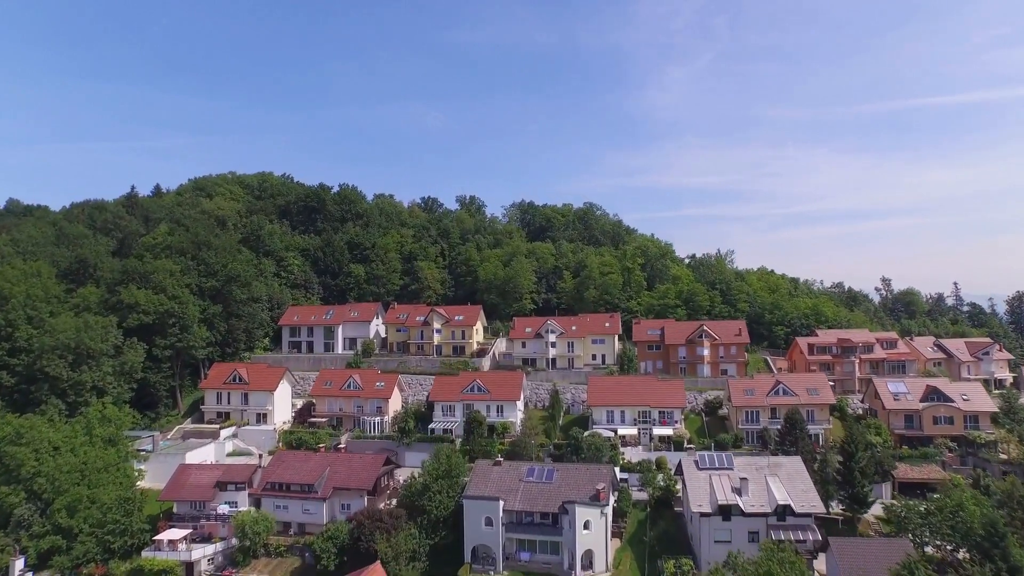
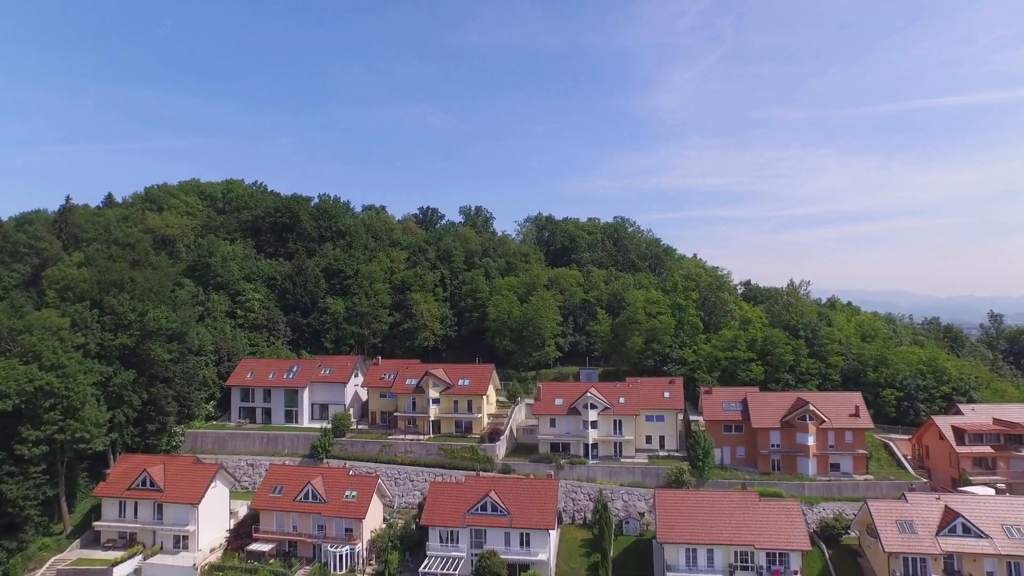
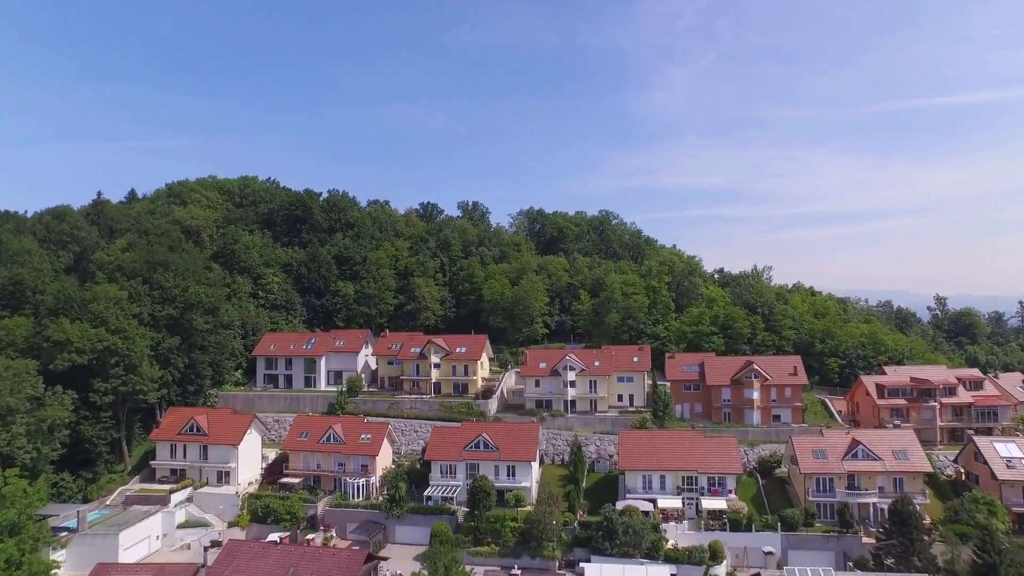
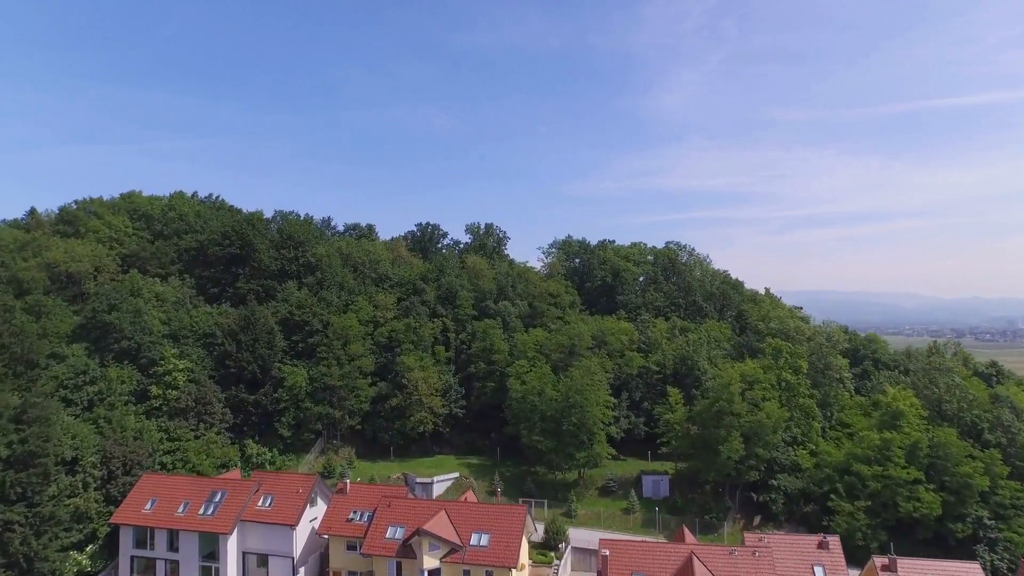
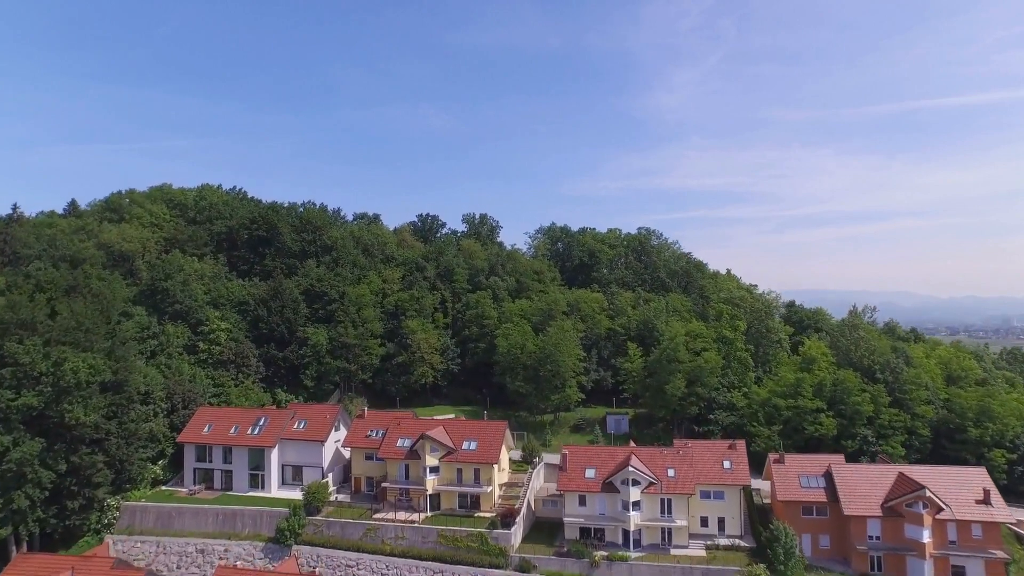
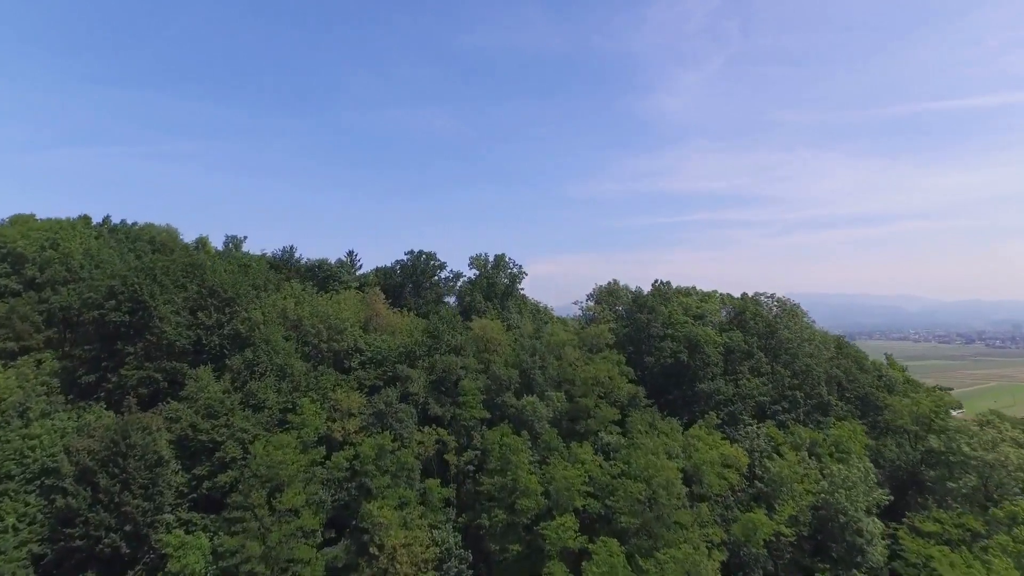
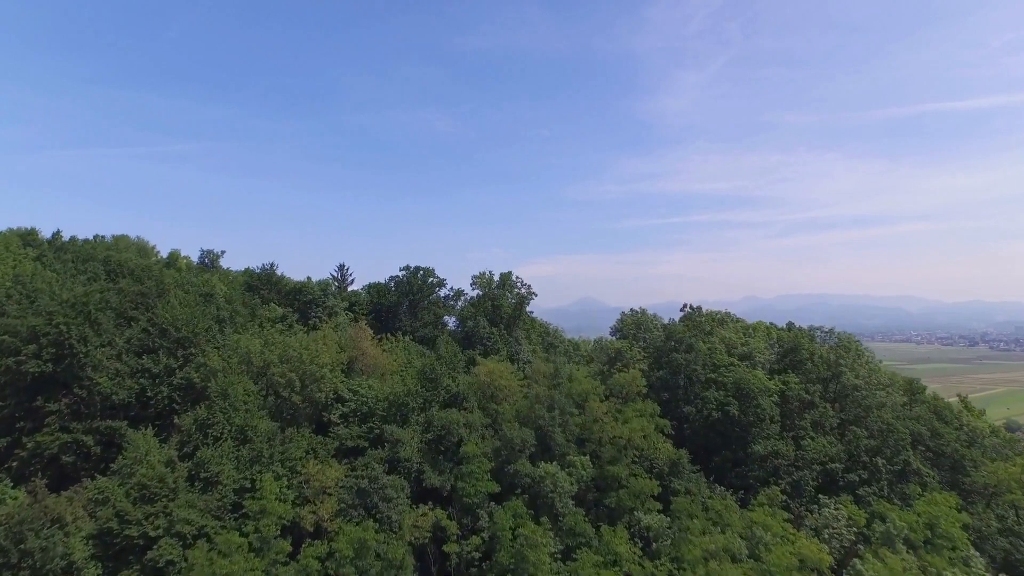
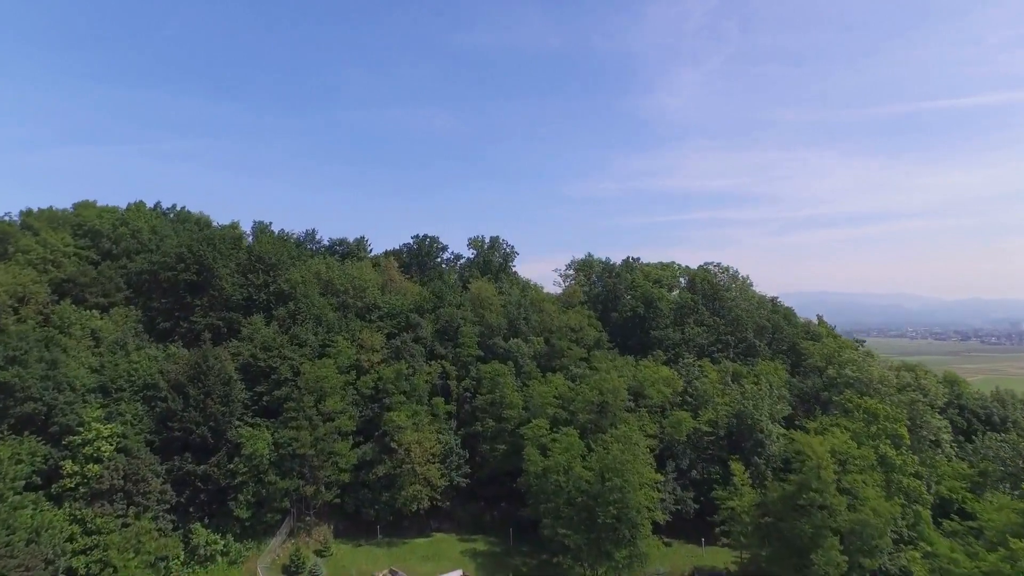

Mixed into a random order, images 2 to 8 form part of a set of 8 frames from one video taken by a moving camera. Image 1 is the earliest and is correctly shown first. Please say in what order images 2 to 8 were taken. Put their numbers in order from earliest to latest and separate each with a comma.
3, 2, 5, 4, 8, 6, 7
